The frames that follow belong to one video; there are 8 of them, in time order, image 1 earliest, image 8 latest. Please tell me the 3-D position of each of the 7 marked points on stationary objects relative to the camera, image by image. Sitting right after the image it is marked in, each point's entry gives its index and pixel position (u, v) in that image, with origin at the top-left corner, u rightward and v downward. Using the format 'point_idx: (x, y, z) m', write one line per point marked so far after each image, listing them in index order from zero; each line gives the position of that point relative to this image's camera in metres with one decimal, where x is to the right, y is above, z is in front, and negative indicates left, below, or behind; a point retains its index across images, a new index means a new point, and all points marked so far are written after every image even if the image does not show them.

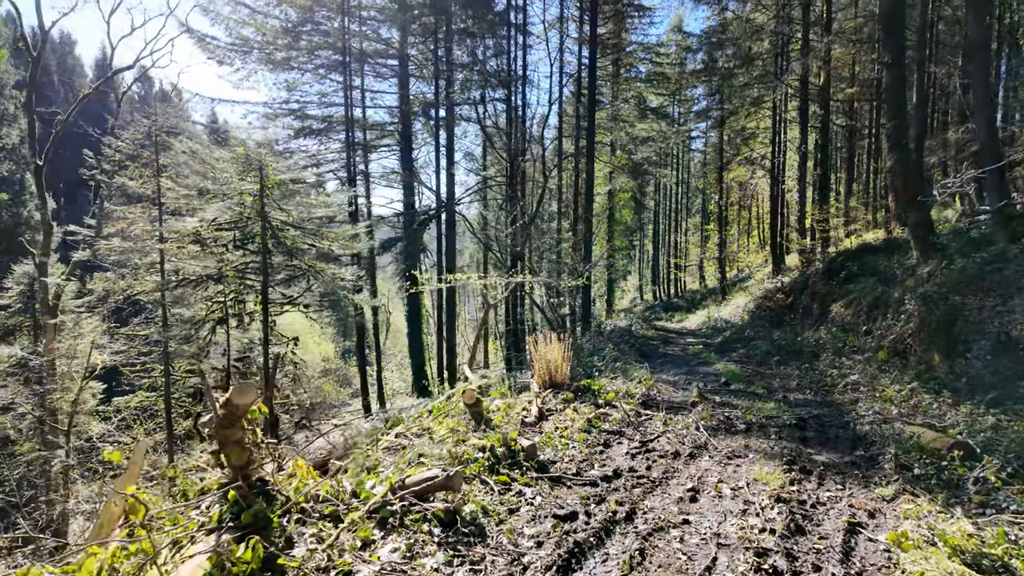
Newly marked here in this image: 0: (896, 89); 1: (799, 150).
0: (+6.4, +3.3, +8.2) m
1: (+9.0, +4.3, +15.5) m
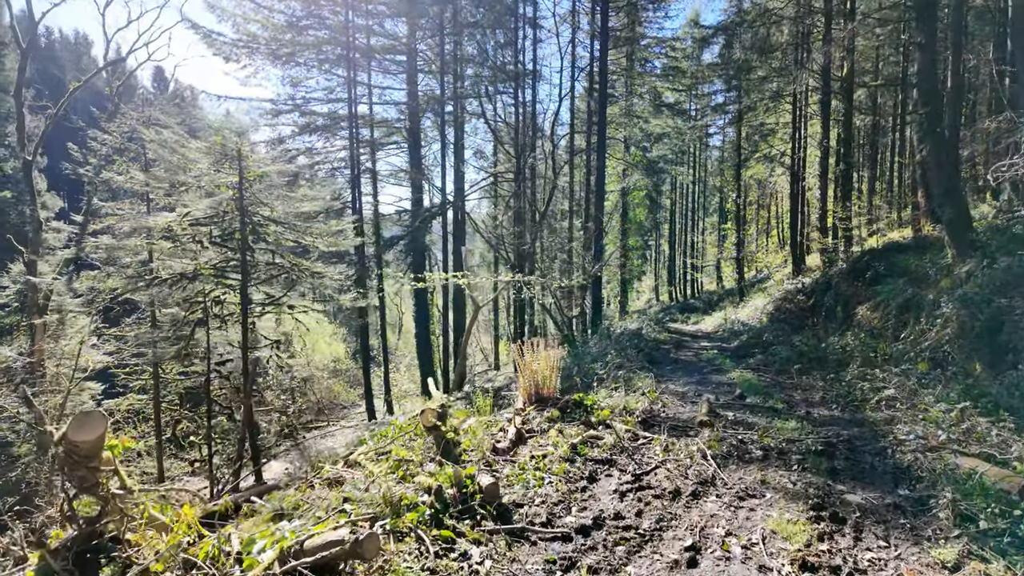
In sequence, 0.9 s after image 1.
0: (+6.4, +3.3, +7.6) m
1: (+9.3, +4.2, +14.9) m
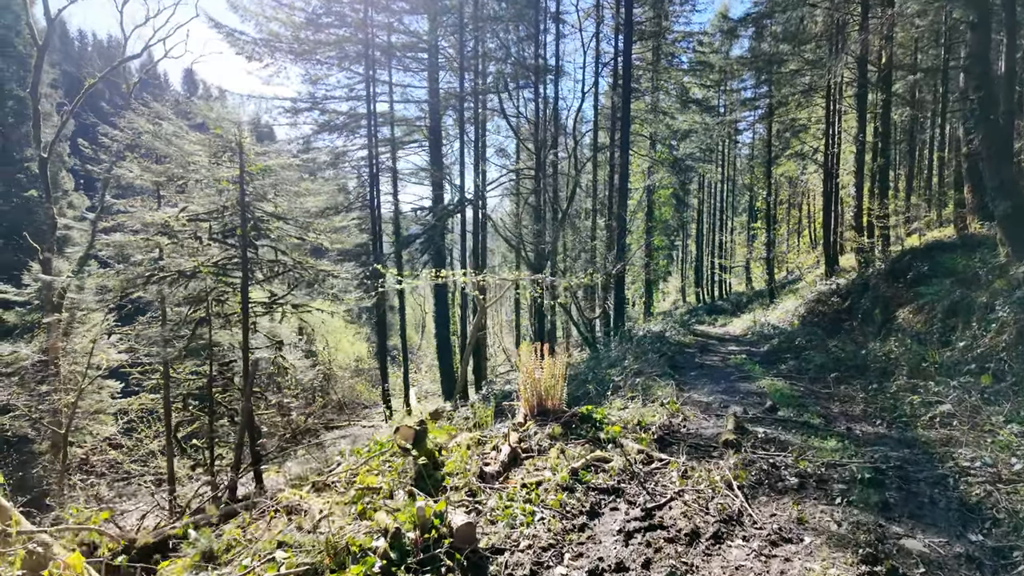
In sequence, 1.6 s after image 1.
0: (+6.7, +3.3, +7.1) m
1: (+9.9, +4.2, +14.1) m
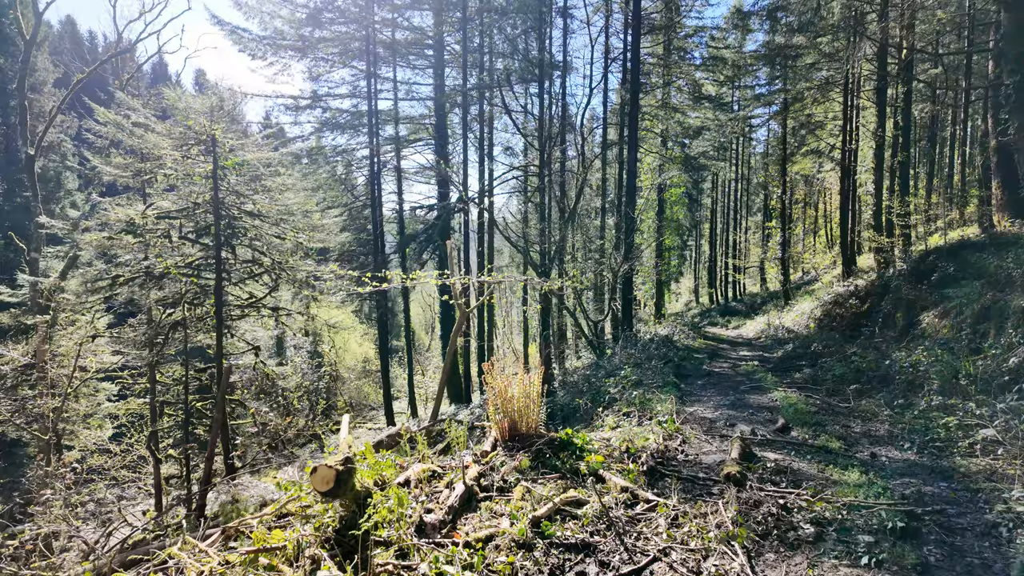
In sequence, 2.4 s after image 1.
0: (+6.7, +3.2, +6.6) m
1: (+10.0, +4.2, +13.6) m
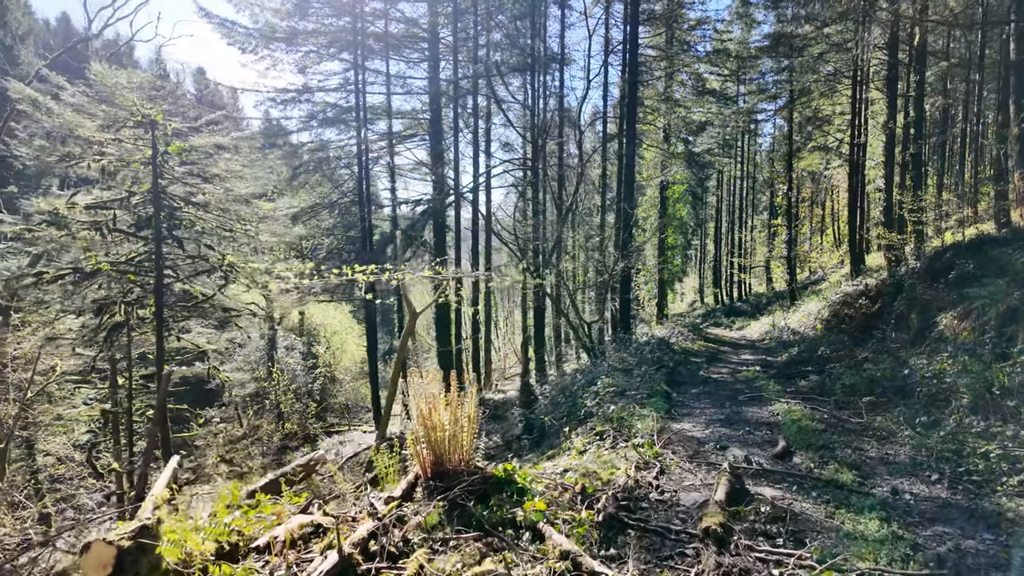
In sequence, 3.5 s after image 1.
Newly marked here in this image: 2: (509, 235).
0: (+6.4, +3.2, +6.1) m
1: (+9.9, +4.2, +13.0) m
2: (0.0, +1.4, +13.4) m
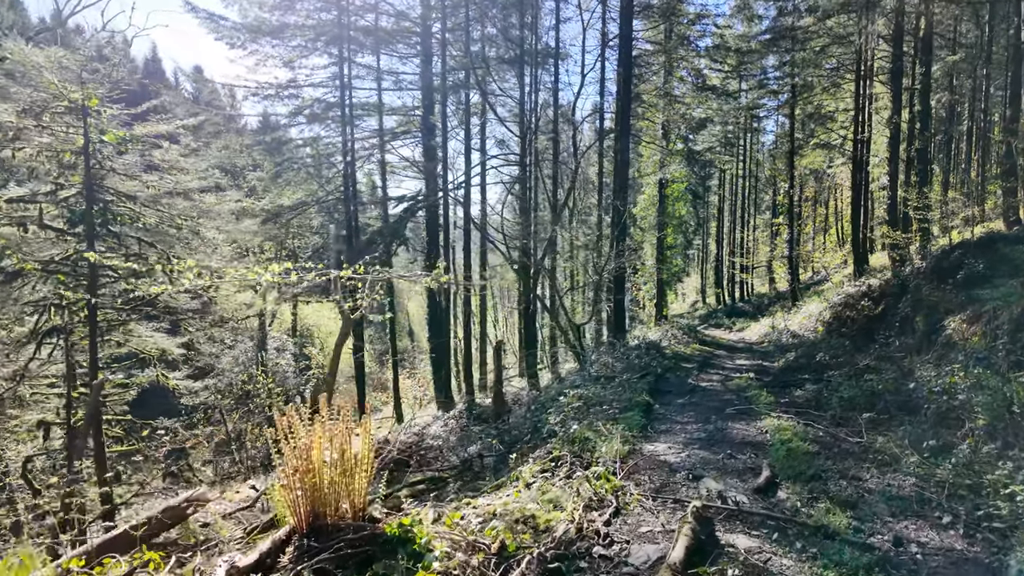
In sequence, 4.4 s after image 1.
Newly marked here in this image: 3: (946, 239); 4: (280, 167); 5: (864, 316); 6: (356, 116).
0: (+6.2, +3.2, +5.7) m
1: (+9.6, +4.2, +12.6) m
2: (-0.2, +1.4, +13.0) m
3: (+9.3, +1.1, +10.6) m
4: (-5.9, +3.1, +12.6) m
5: (+5.8, -0.5, +8.1) m
6: (-4.1, +4.5, +13.1) m
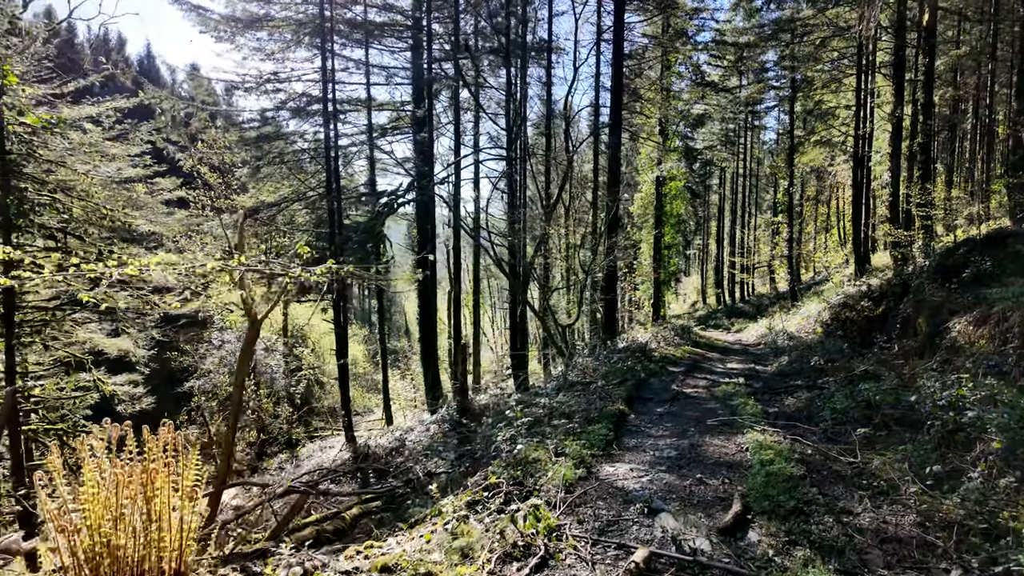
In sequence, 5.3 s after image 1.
0: (+5.9, +3.2, +5.3) m
1: (+9.4, +4.2, +12.2) m
2: (-0.4, +1.4, +12.7) m
3: (+9.1, +1.1, +10.3) m
4: (-6.2, +3.1, +12.2) m
5: (+5.5, -0.4, +7.8) m
6: (-4.4, +4.6, +12.7) m
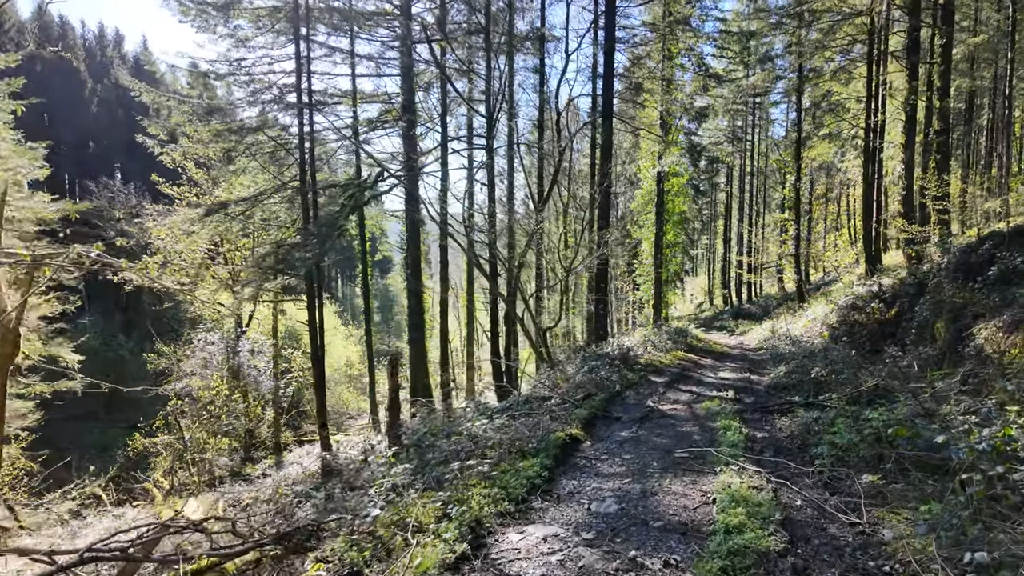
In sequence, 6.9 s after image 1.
0: (+5.5, +3.2, +4.6) m
1: (+9.1, +4.1, +11.4) m
2: (-0.7, +1.4, +12.0) m
3: (+8.8, +1.1, +9.5) m
4: (-6.4, +3.2, +11.7) m
5: (+5.2, -0.4, +7.0) m
6: (-4.6, +4.6, +12.2) m
